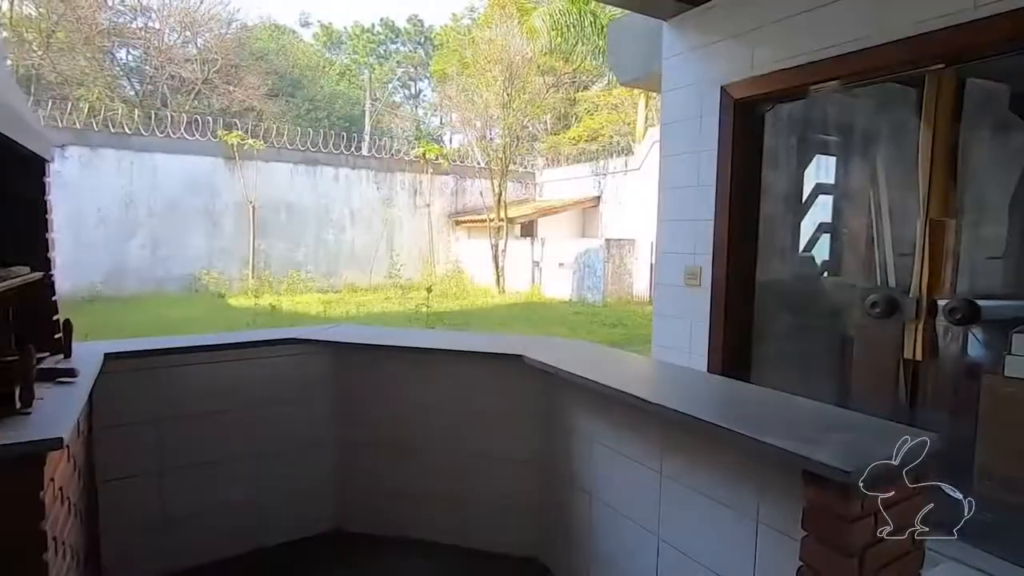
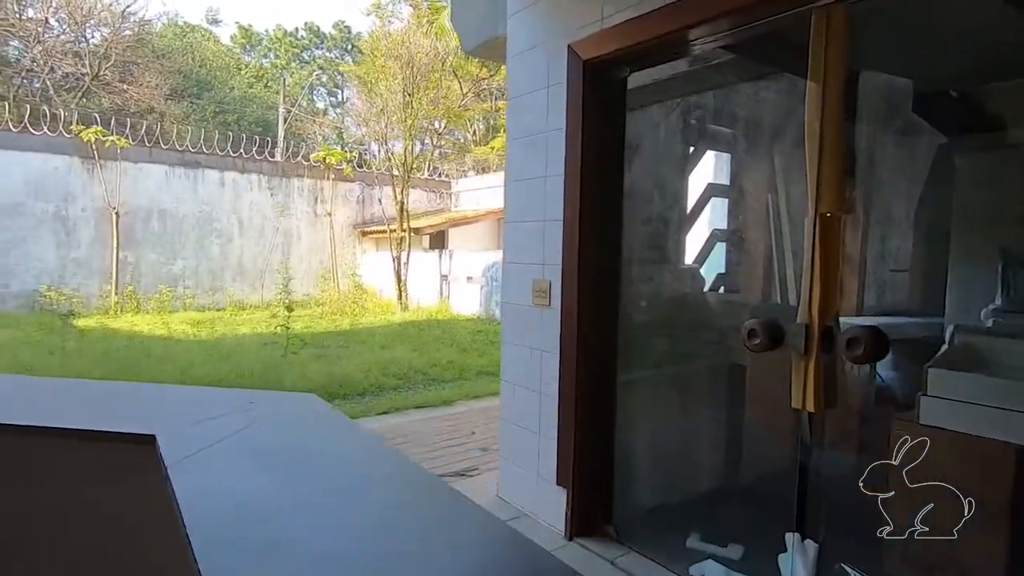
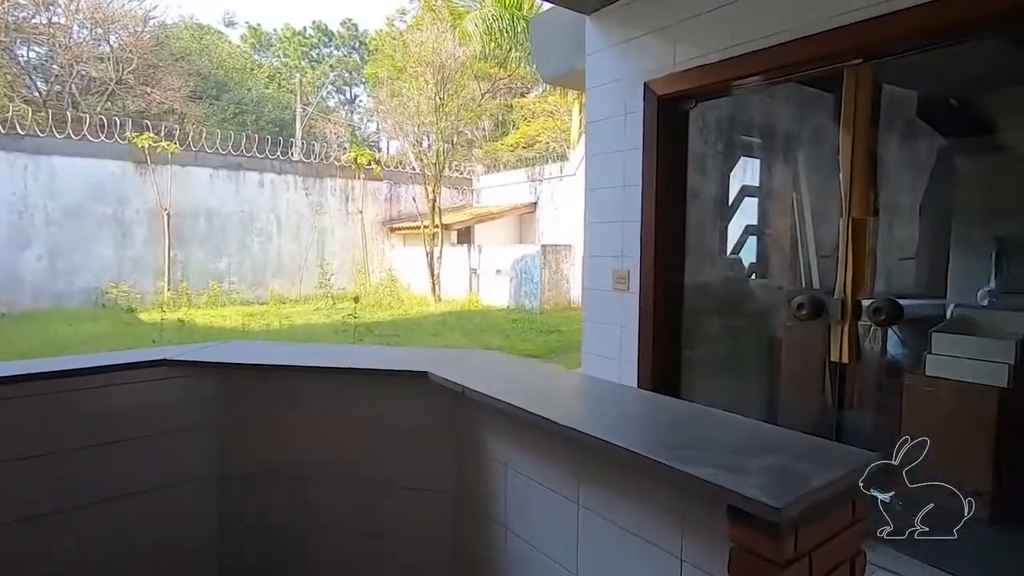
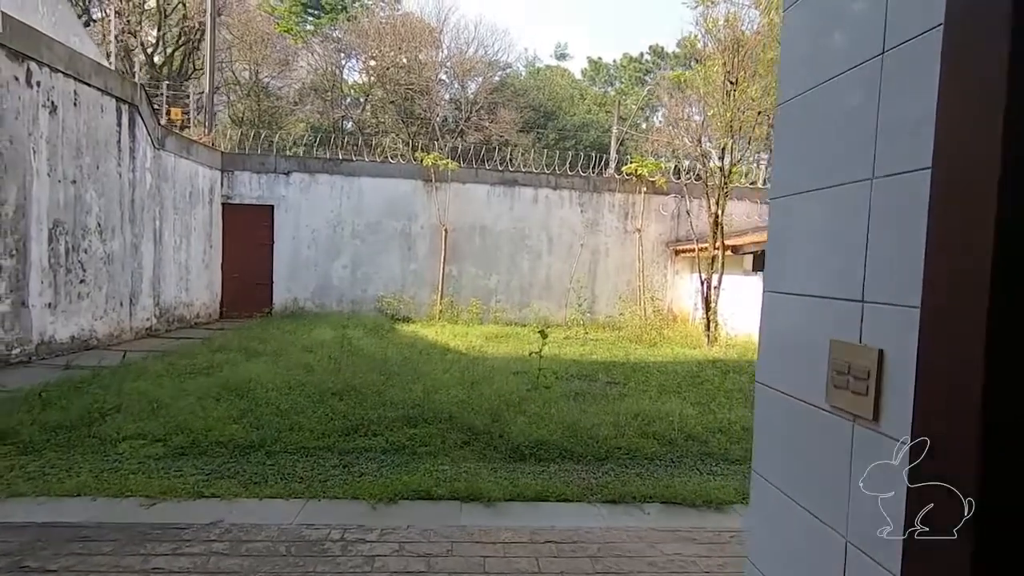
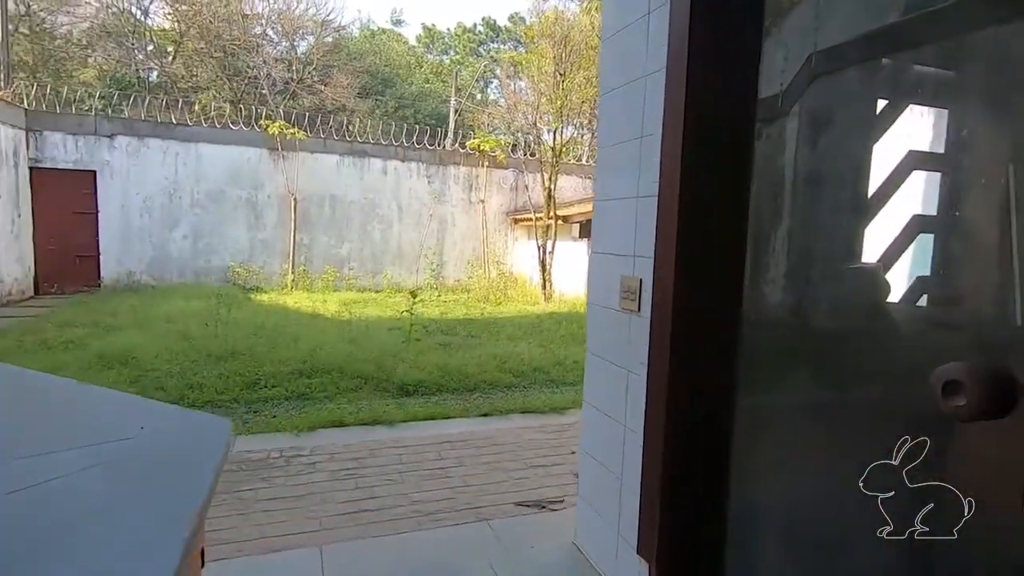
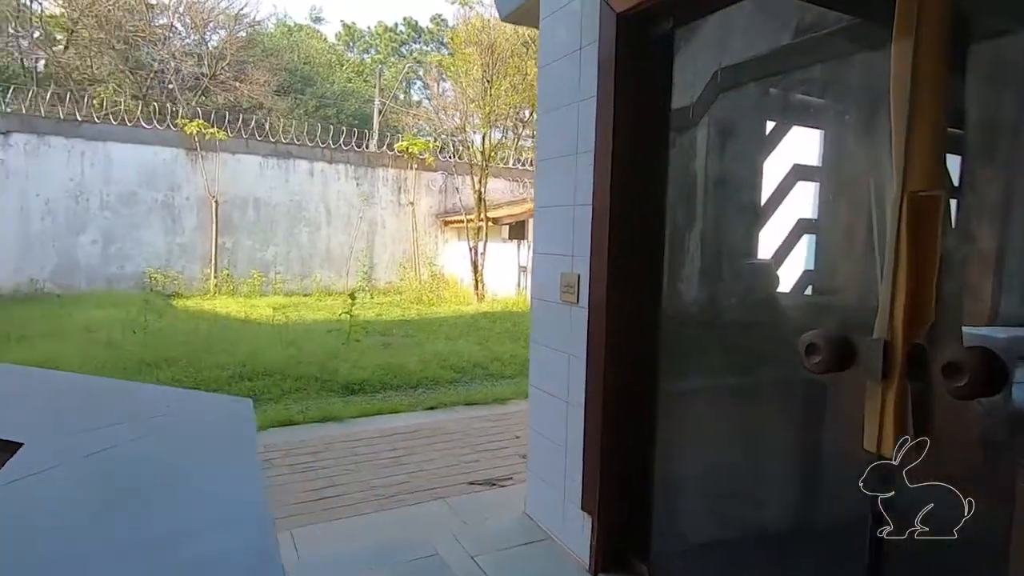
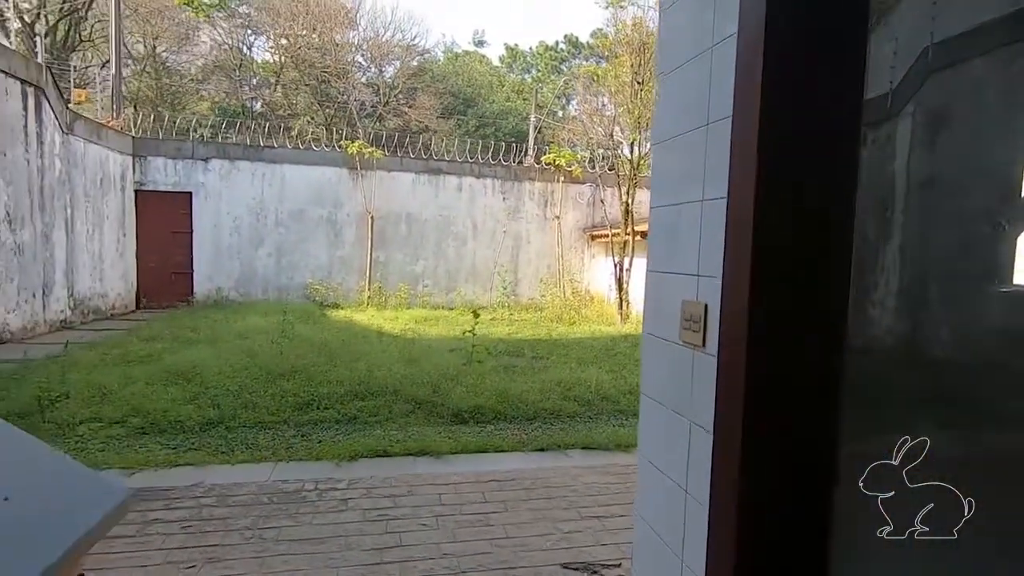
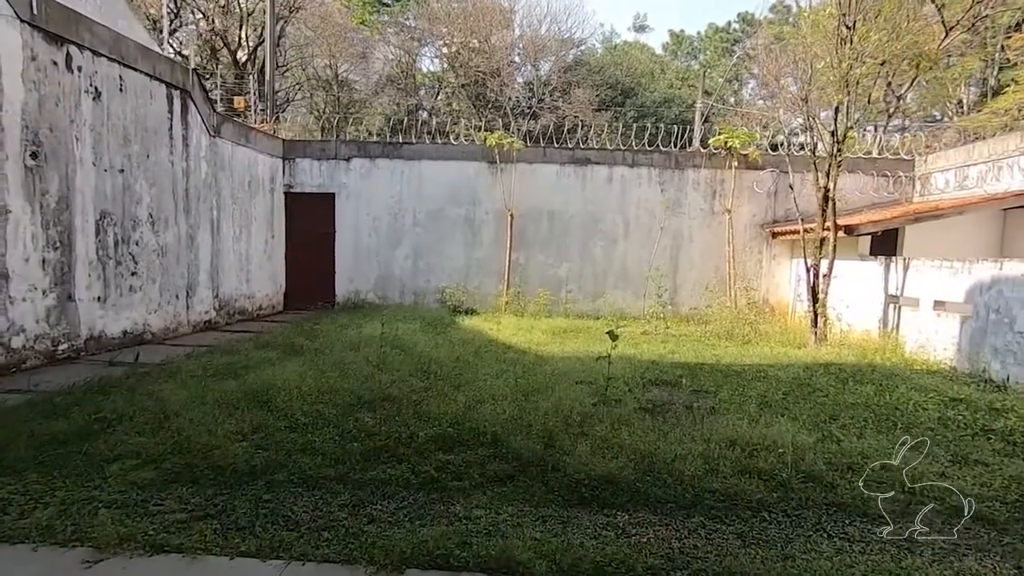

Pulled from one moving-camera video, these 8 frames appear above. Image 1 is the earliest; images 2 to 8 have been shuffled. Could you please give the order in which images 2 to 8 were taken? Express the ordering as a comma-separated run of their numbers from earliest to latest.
3, 2, 6, 5, 7, 4, 8
